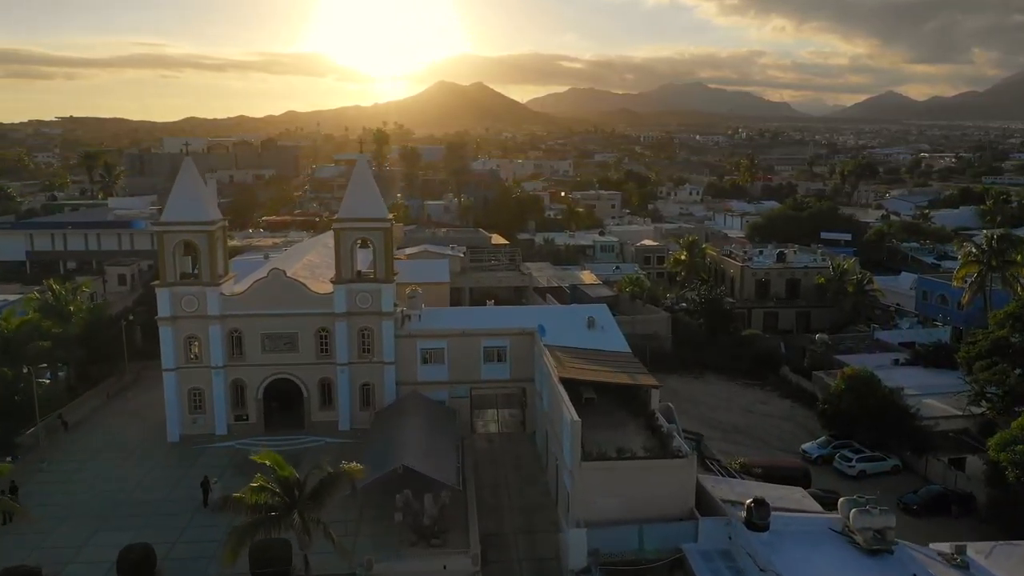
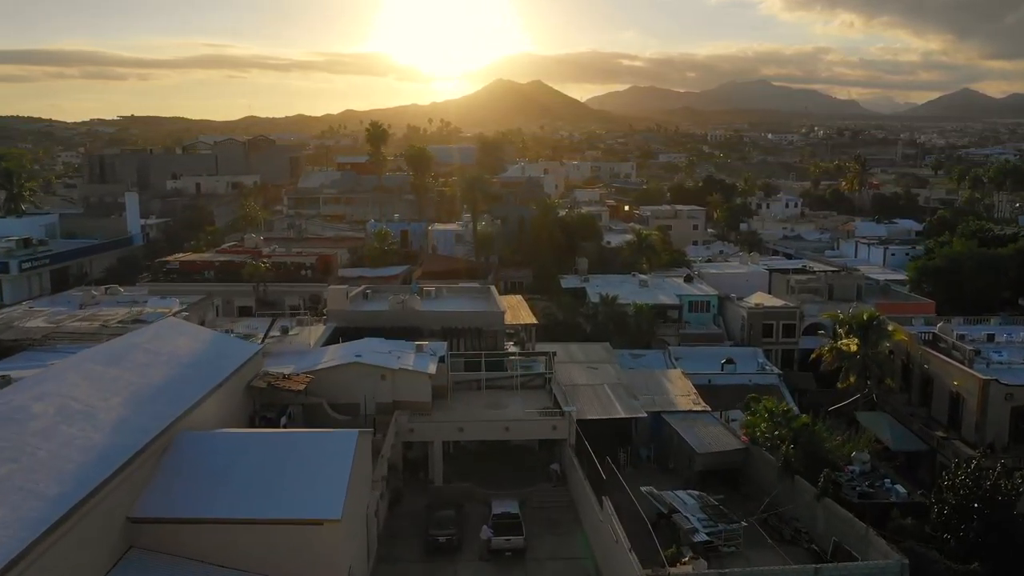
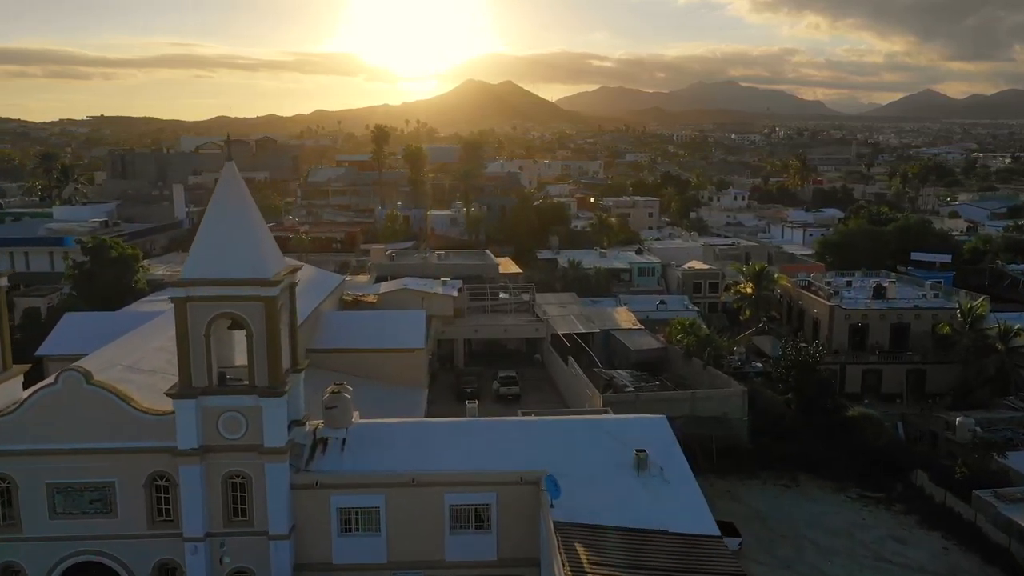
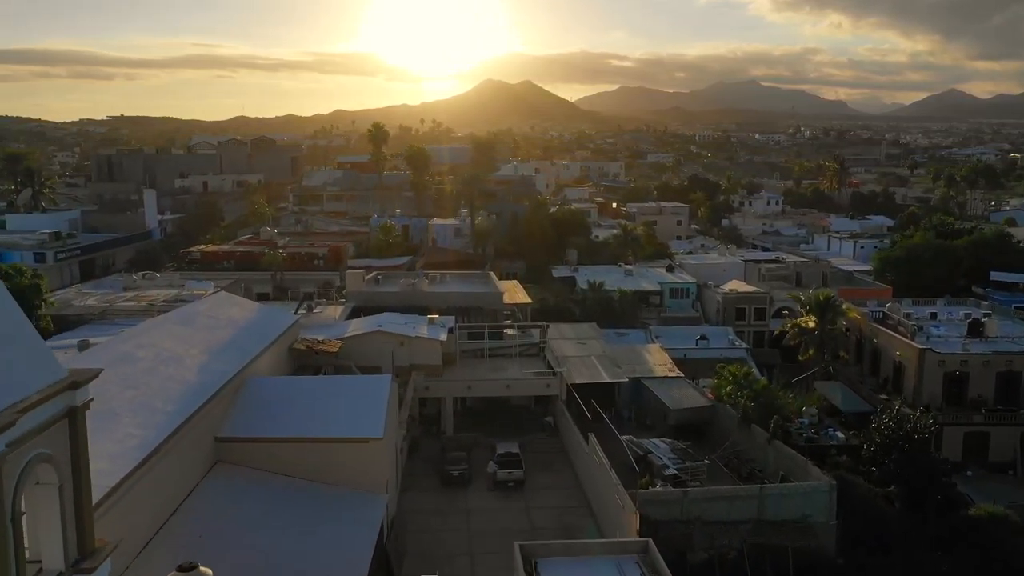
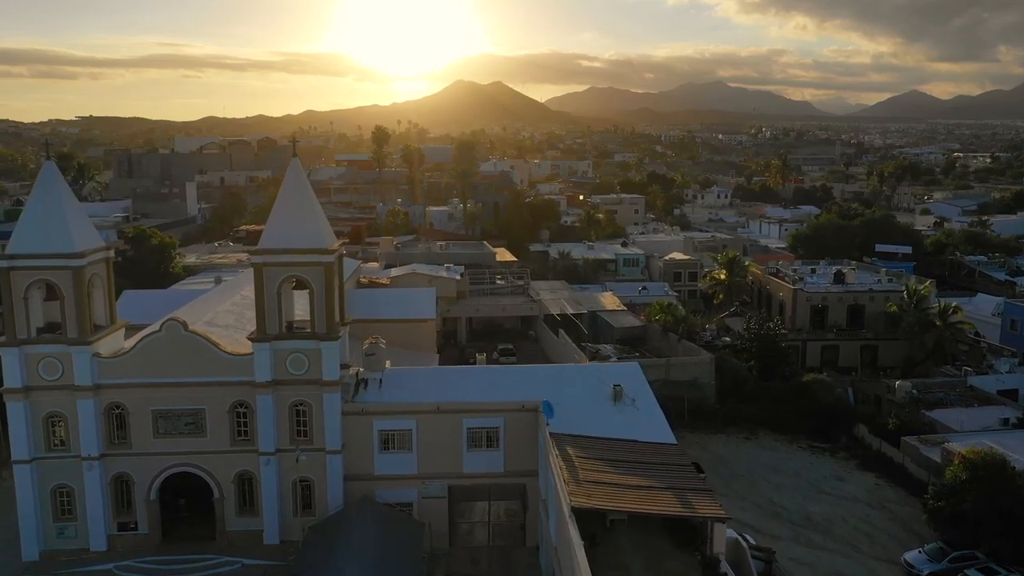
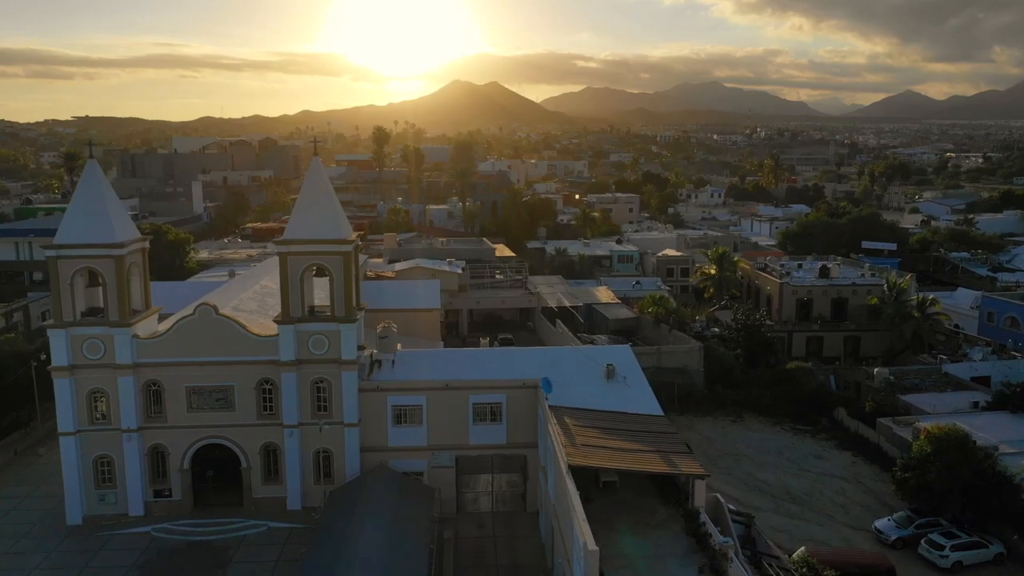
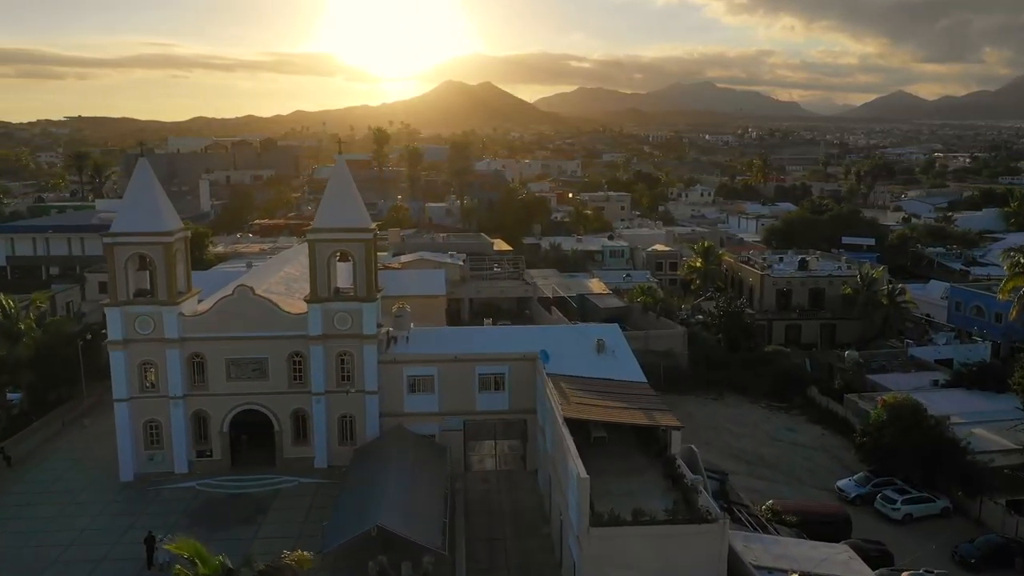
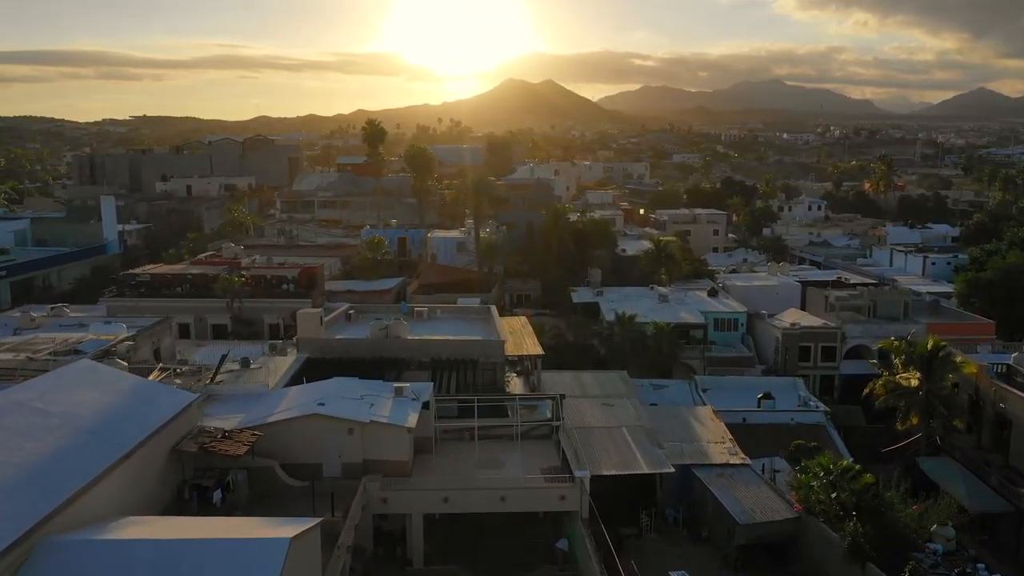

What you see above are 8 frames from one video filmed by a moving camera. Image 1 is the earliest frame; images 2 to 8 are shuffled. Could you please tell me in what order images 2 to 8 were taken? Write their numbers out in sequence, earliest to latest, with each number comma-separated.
7, 6, 5, 3, 4, 2, 8
